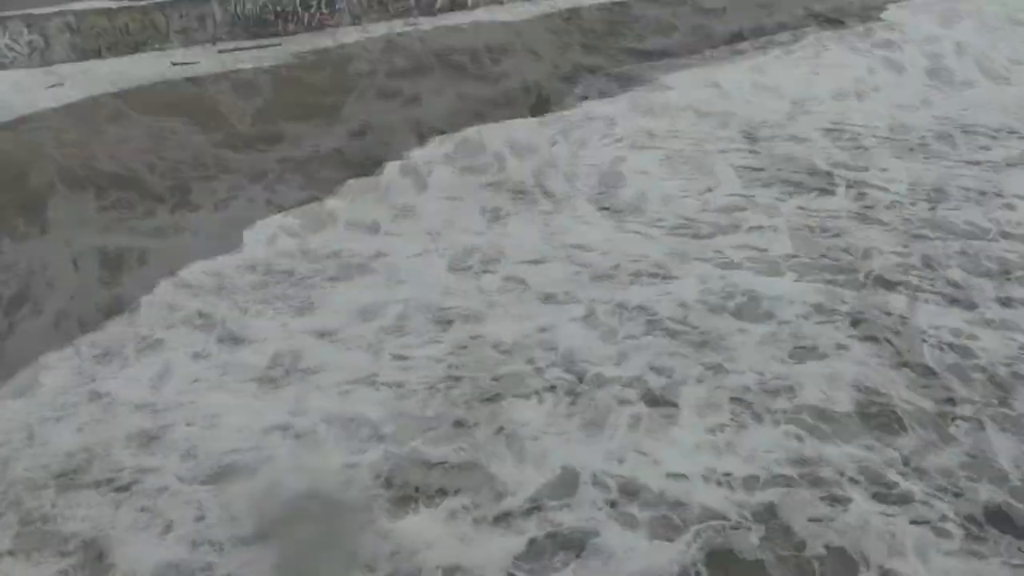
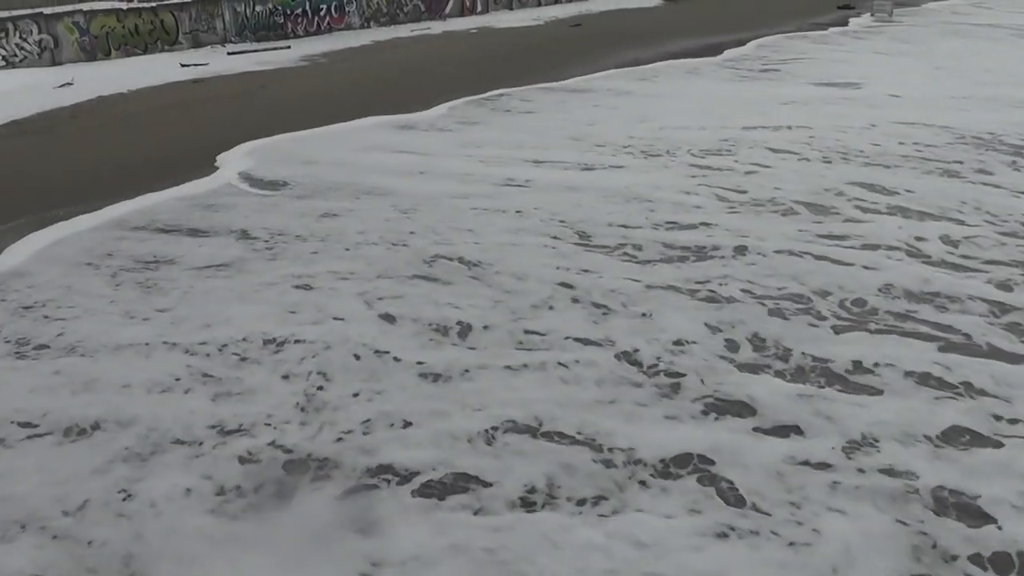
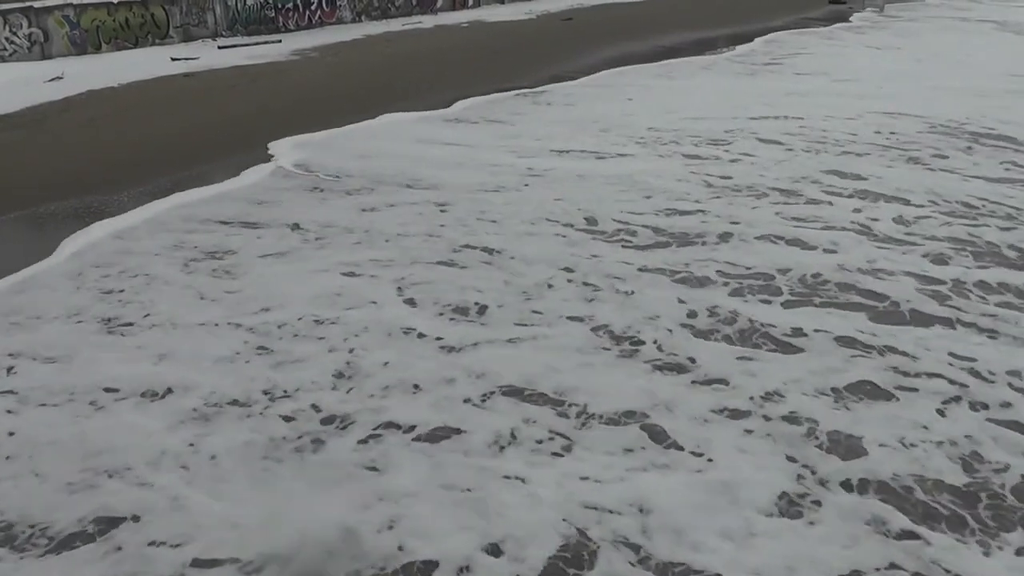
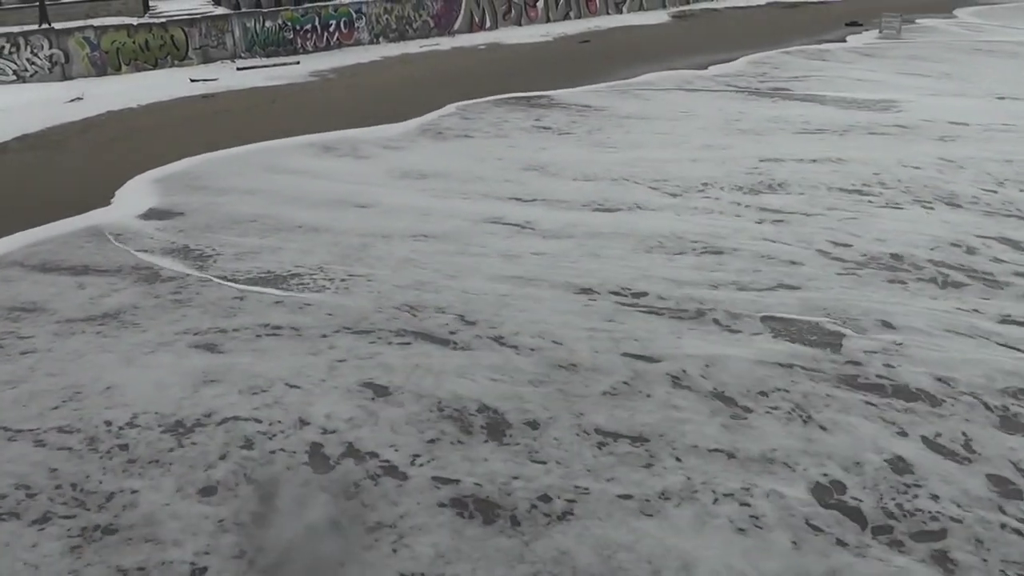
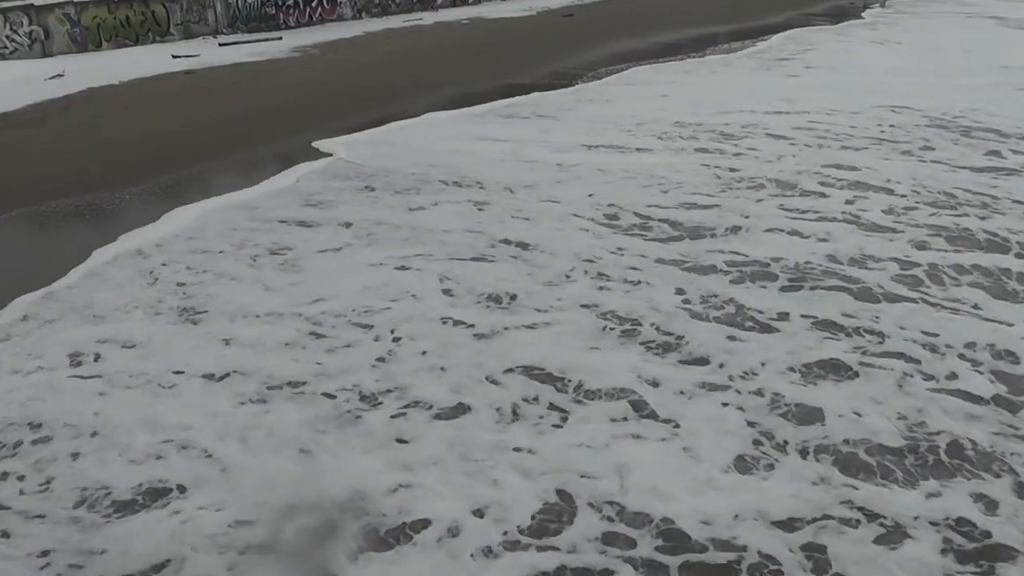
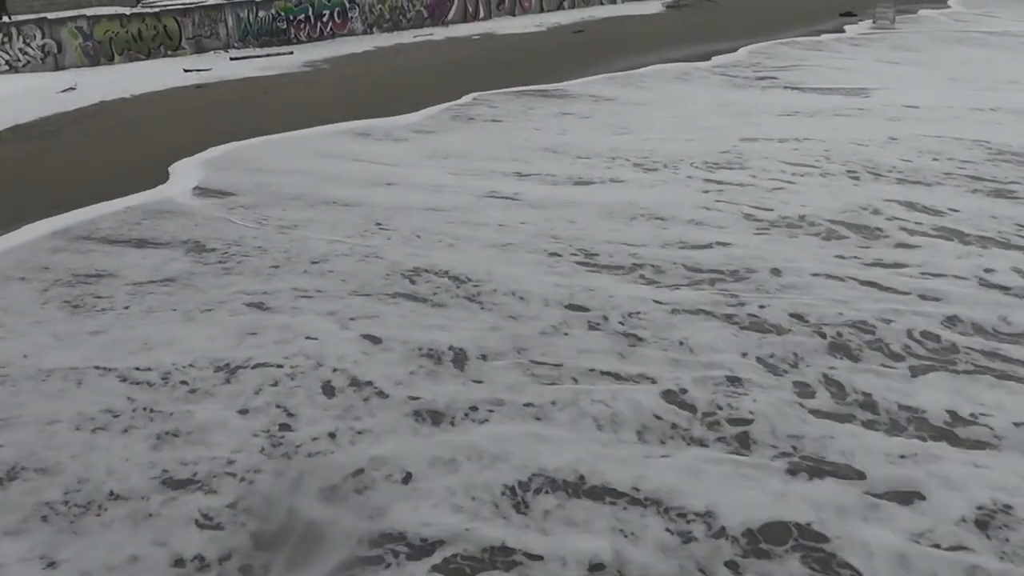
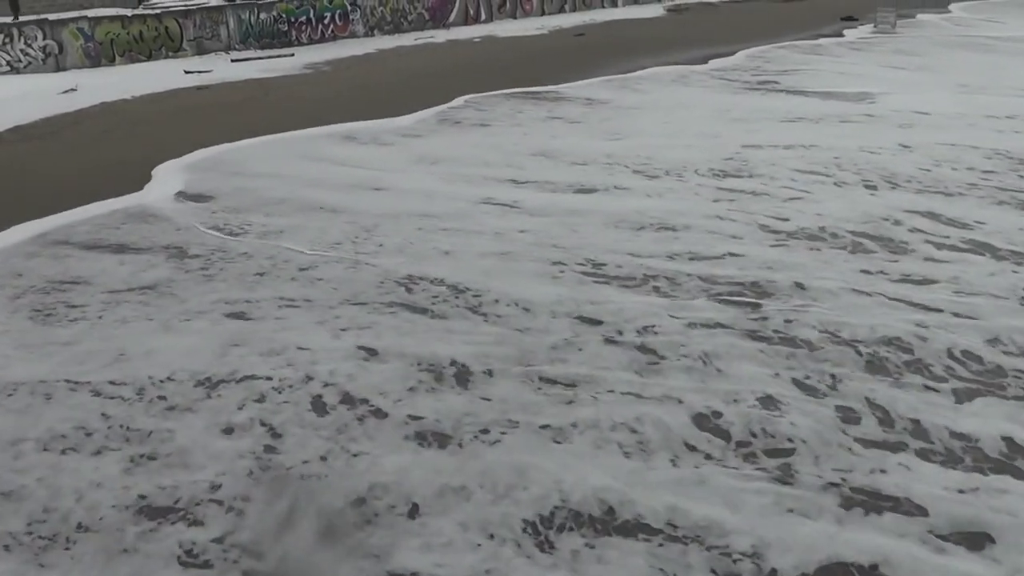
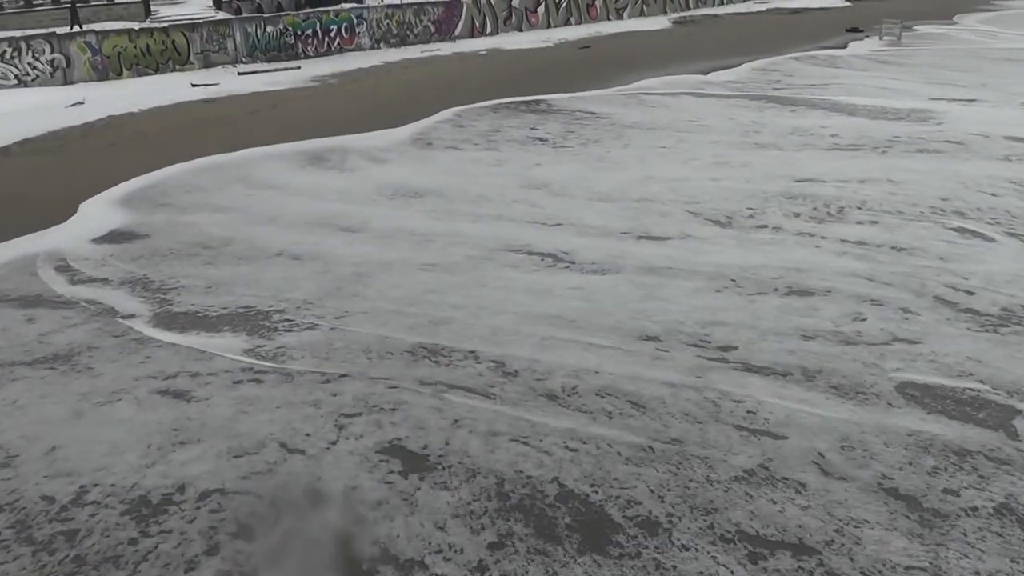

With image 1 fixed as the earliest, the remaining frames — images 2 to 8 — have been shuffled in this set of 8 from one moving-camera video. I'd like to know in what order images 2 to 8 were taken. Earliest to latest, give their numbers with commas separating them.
5, 3, 2, 6, 7, 4, 8
